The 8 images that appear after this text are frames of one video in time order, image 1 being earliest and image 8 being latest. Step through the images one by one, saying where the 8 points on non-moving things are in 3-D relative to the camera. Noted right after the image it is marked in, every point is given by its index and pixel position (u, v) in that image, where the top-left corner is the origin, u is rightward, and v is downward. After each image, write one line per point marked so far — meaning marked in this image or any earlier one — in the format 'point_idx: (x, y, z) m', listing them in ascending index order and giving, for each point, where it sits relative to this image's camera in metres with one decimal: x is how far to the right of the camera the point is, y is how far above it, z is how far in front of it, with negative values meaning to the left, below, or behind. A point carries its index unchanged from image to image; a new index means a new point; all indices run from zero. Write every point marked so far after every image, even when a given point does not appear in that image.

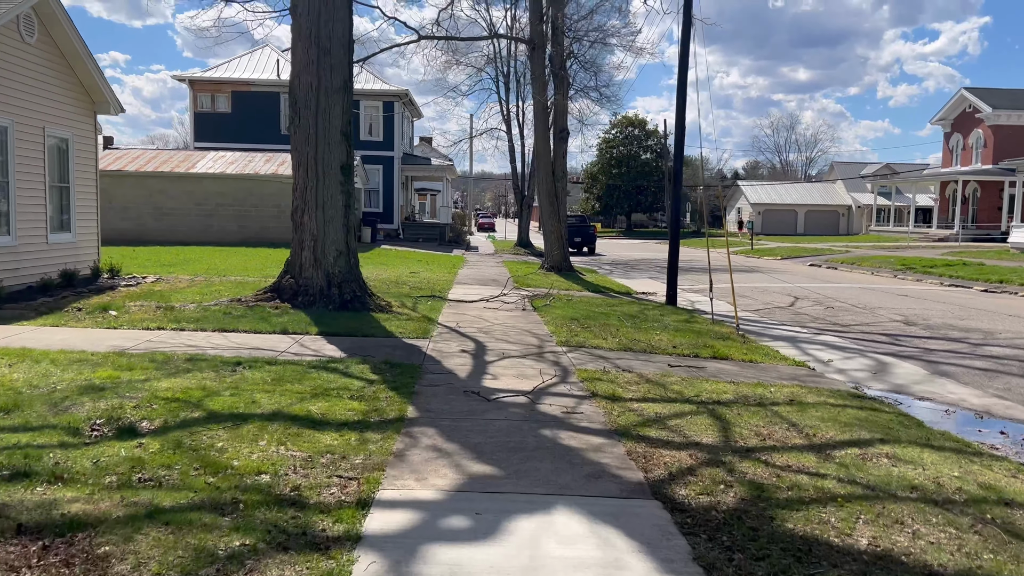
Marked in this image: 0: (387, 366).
0: (-1.2, -0.7, +7.7) m
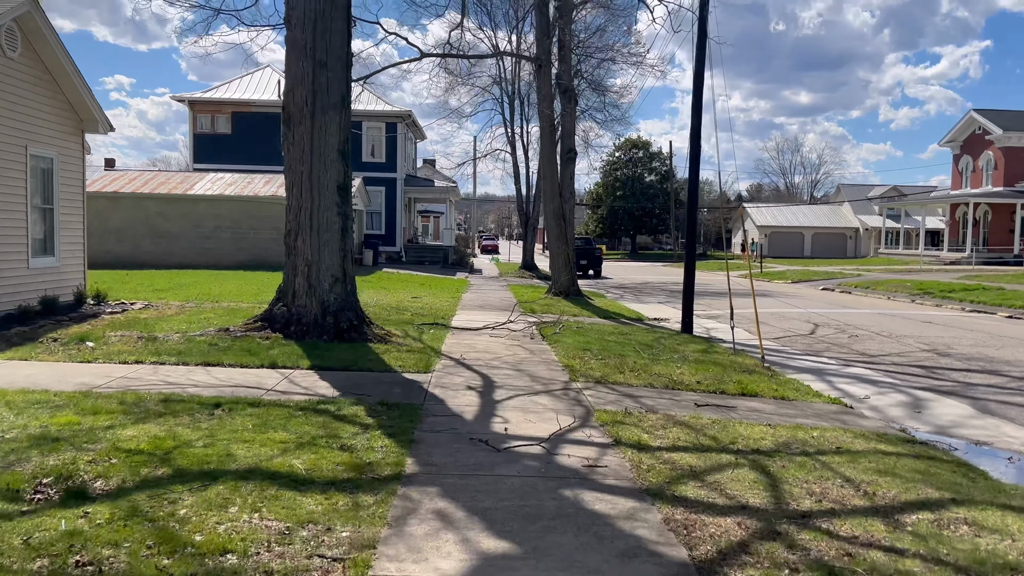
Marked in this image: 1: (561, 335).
0: (-1.1, -1.0, +6.9) m
1: (+0.7, -0.7, +12.3) m
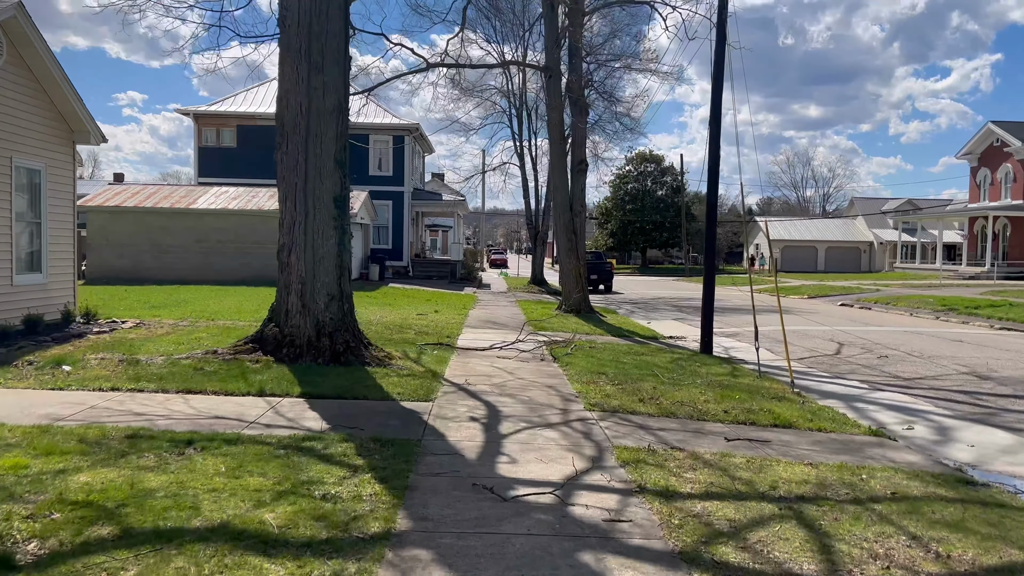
0: (-1.0, -1.2, +6.1) m
1: (+0.9, -1.0, +11.6) m
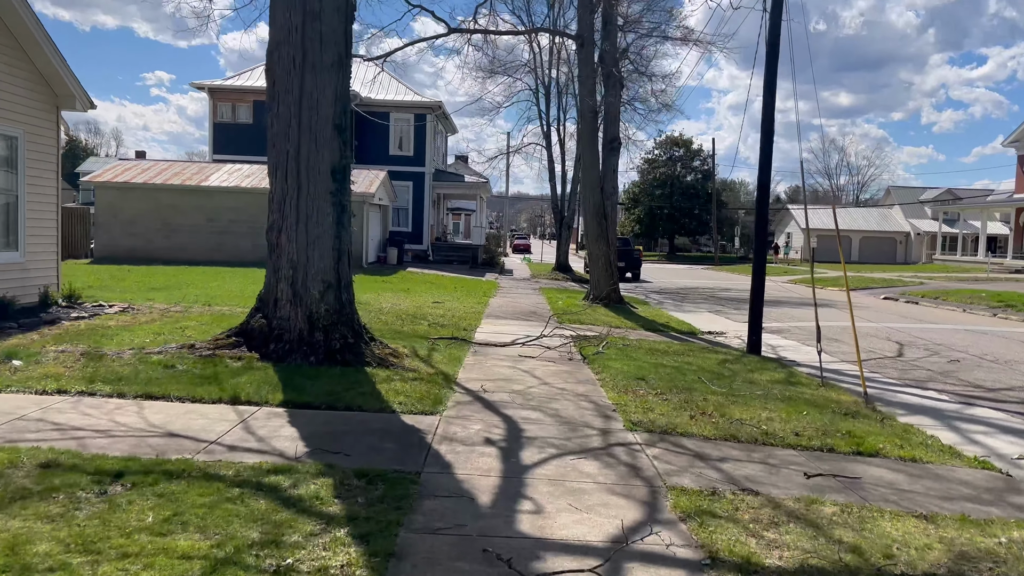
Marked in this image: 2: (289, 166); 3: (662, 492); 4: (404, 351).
0: (-0.9, -1.1, +4.7) m
1: (+1.2, -0.9, +10.1) m
2: (-2.3, +1.3, +8.4) m
3: (+0.9, -1.3, +5.0) m
4: (-1.3, -0.7, +9.5) m
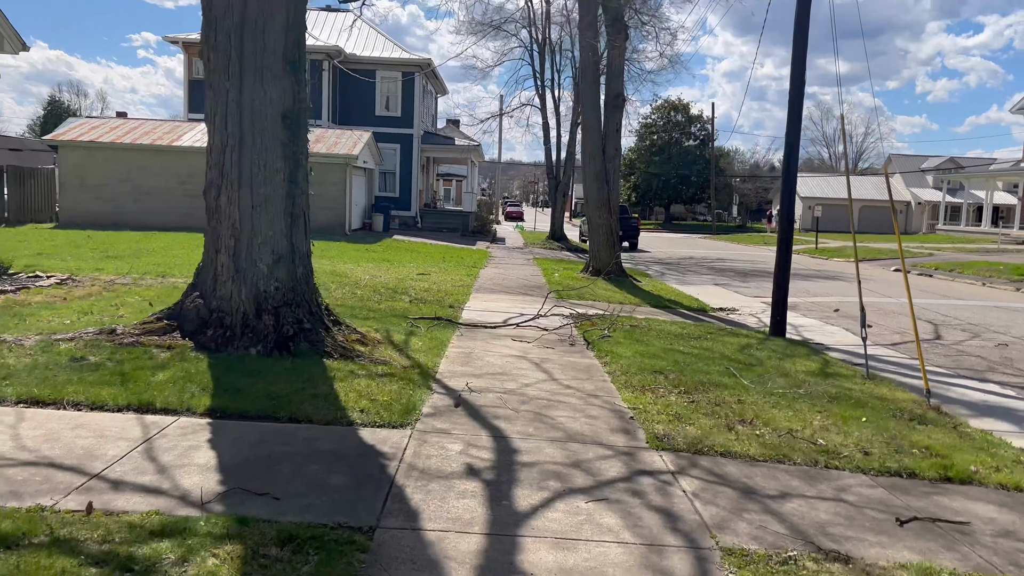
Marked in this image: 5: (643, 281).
0: (-0.9, -1.1, +3.2) m
1: (+1.1, -0.6, +8.6) m
2: (-2.3, +1.5, +6.8) m
3: (+0.9, -1.2, +3.5) m
4: (-1.3, -0.5, +8.0) m
5: (+2.8, +0.2, +17.4) m
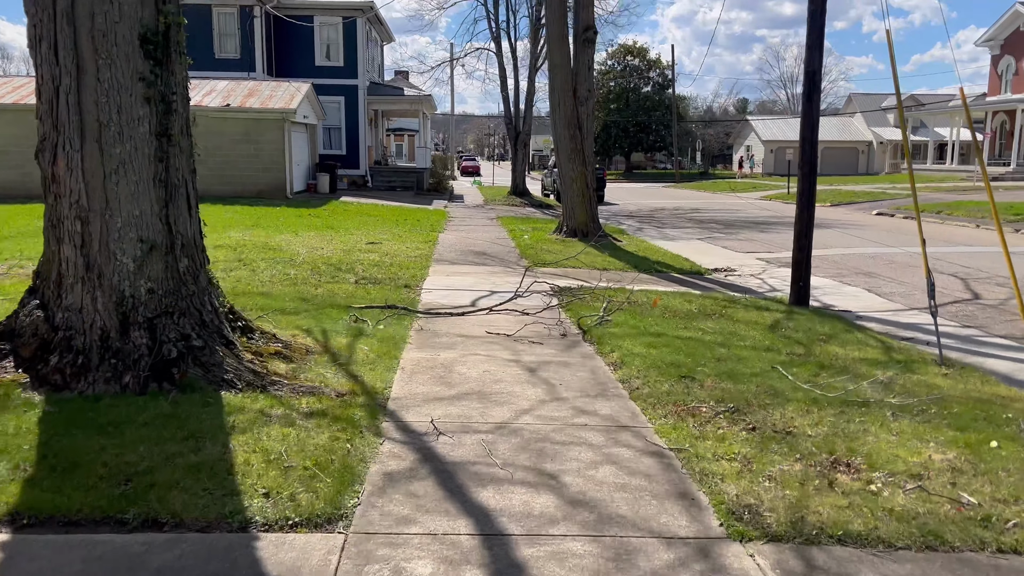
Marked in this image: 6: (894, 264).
0: (-0.8, -1.2, +1.3) m
1: (+0.9, -0.4, +6.7) m
2: (-2.5, +1.4, +4.6) m
3: (+1.0, -1.2, +1.7) m
4: (-1.5, -0.4, +5.9) m
5: (+2.1, +0.9, +15.5) m
6: (+6.3, +0.4, +13.4) m
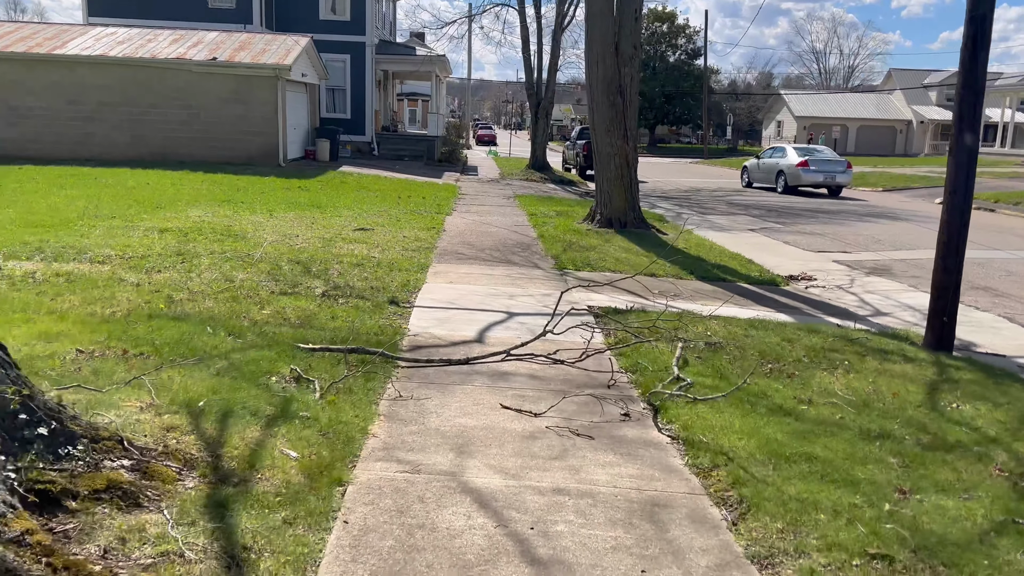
0: (-0.8, -1.7, -1.3) m
1: (+1.0, -0.7, +4.1) m
2: (-2.3, +1.2, +2.0) m
3: (+1.0, -1.7, -0.9) m
4: (-1.4, -0.7, +3.4) m
5: (+2.4, +0.9, +12.8) m
6: (+6.5, +0.2, +10.7) m
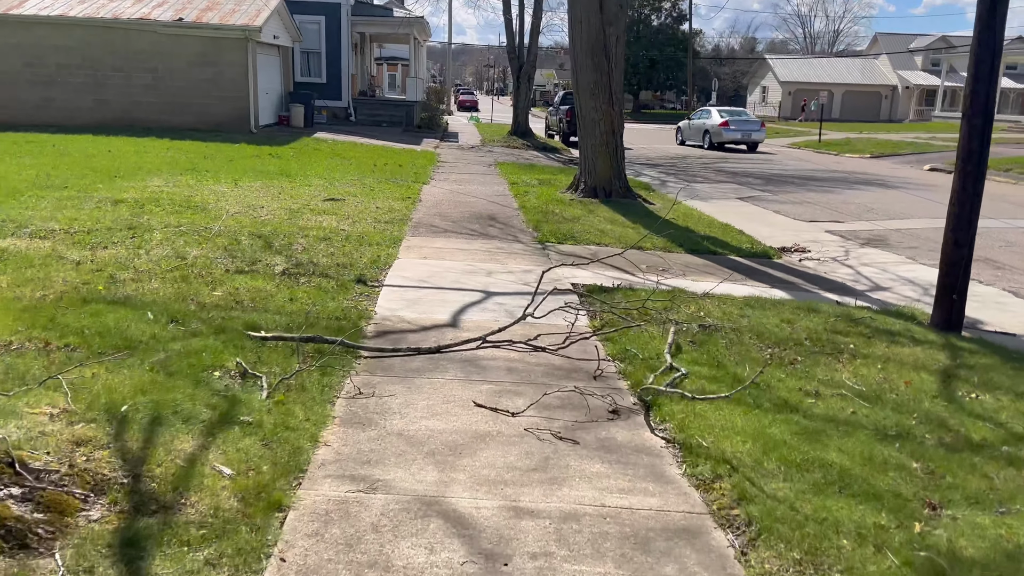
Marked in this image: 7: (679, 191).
0: (-0.8, -1.8, -1.7) m
1: (+0.9, -0.6, +3.6) m
2: (-2.4, +1.1, +1.3) m
3: (+1.0, -1.9, -1.3) m
4: (-1.5, -0.6, +2.9) m
5: (+2.1, +1.3, +12.3) m
6: (+6.3, +0.5, +10.2) m
7: (+3.1, +1.8, +15.1) m
